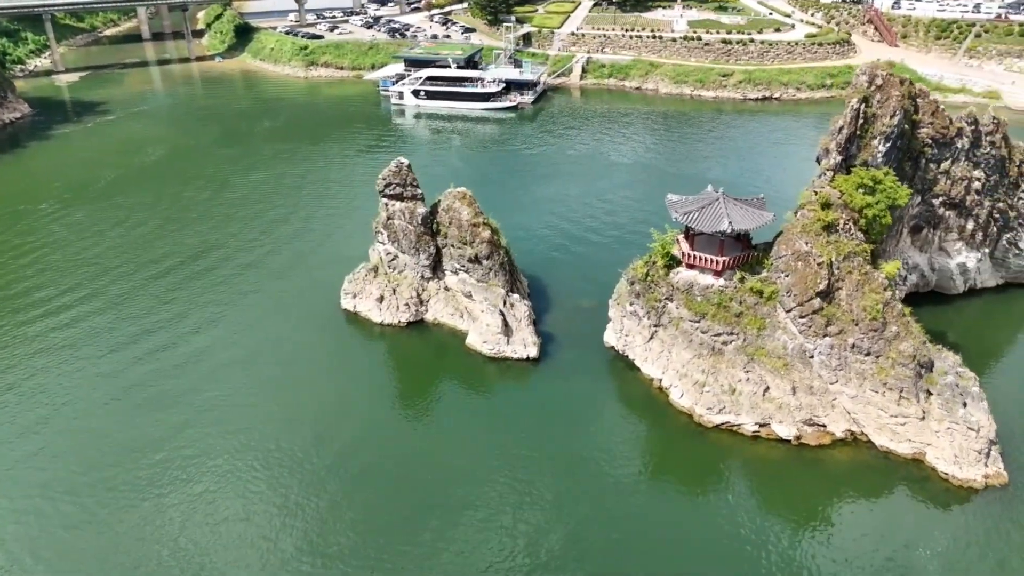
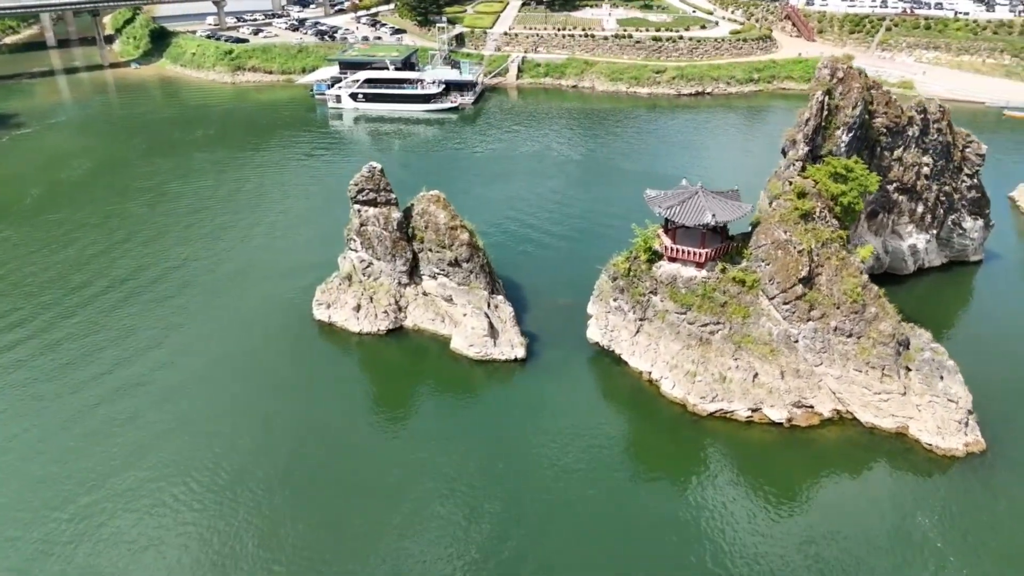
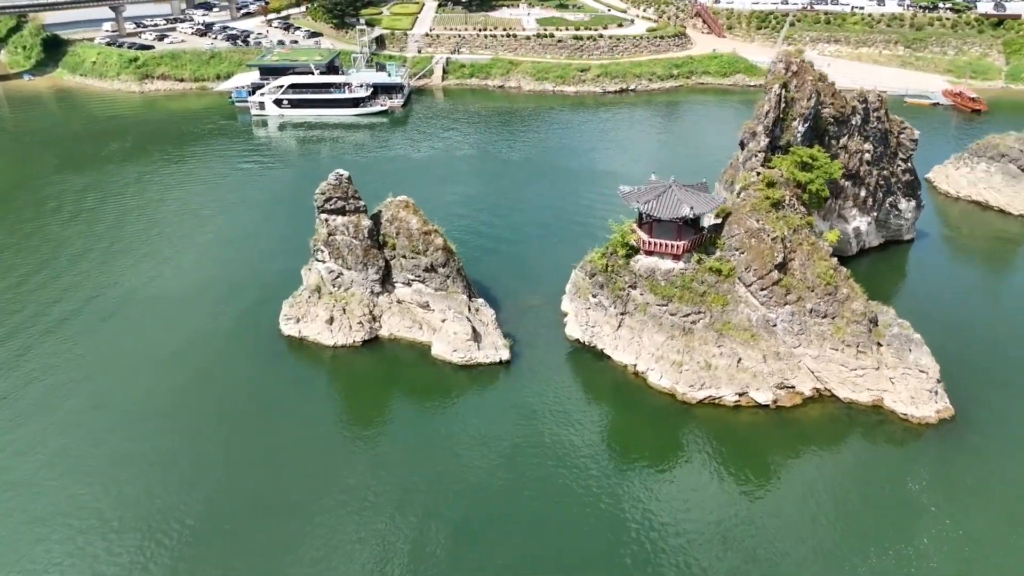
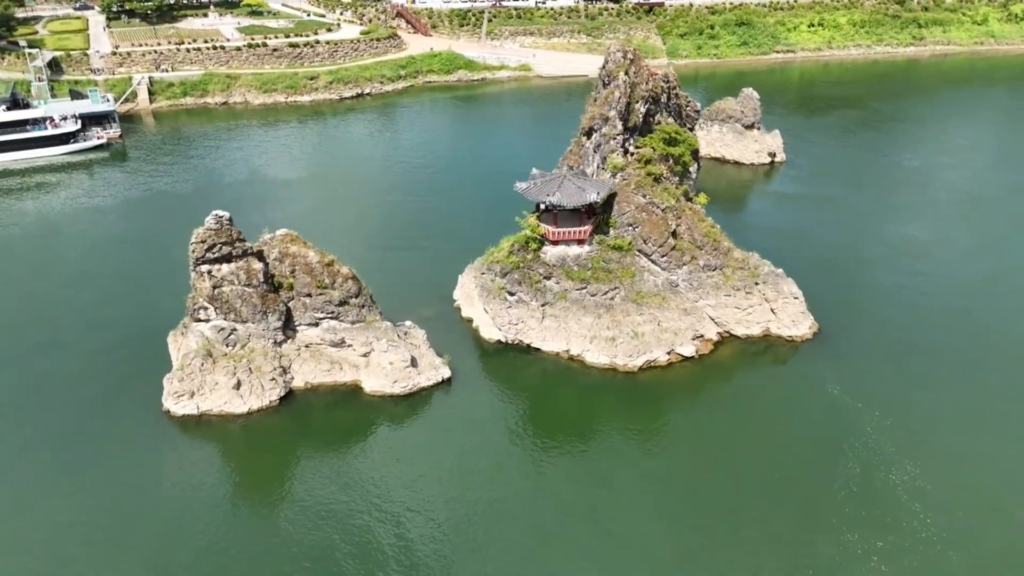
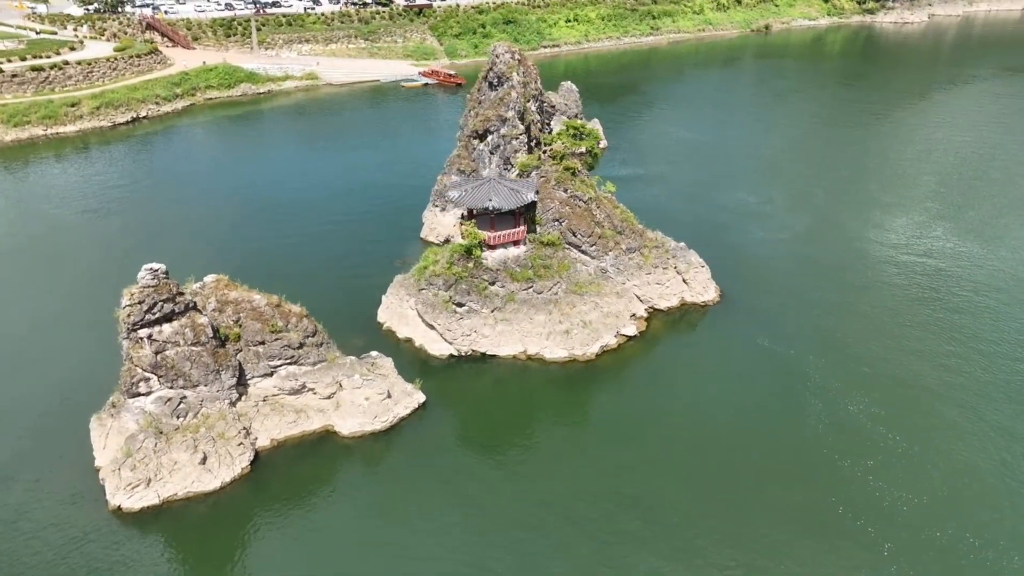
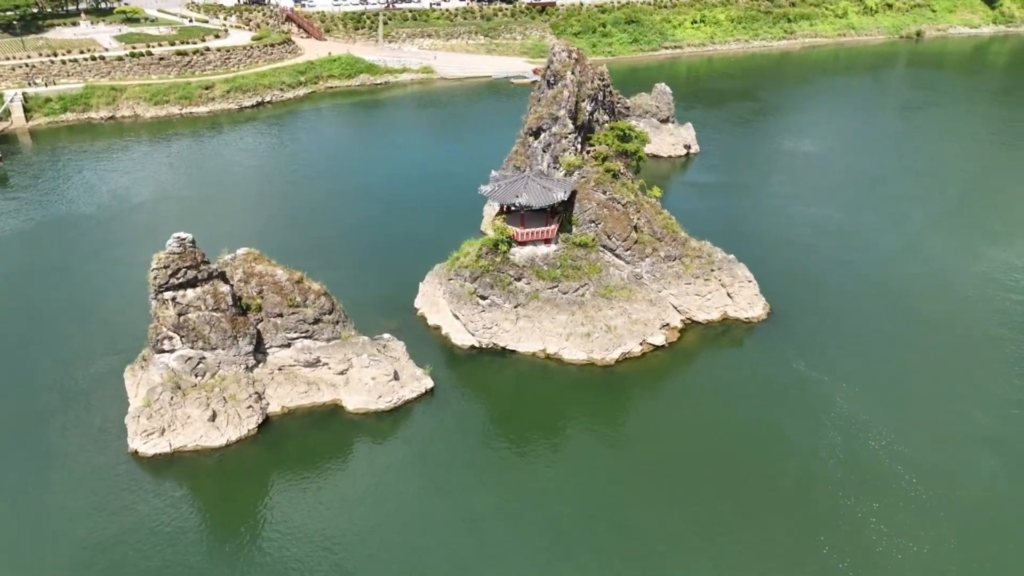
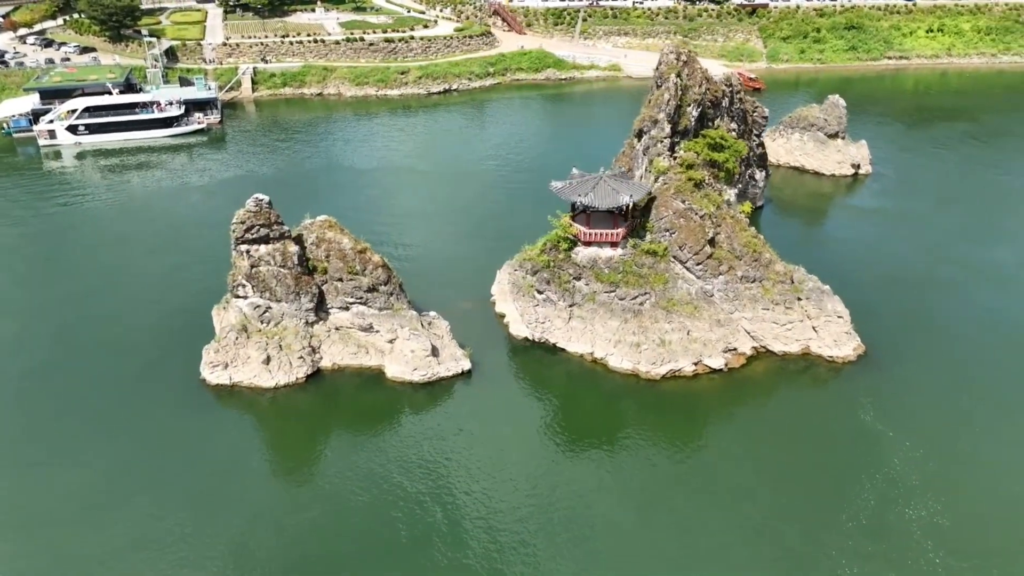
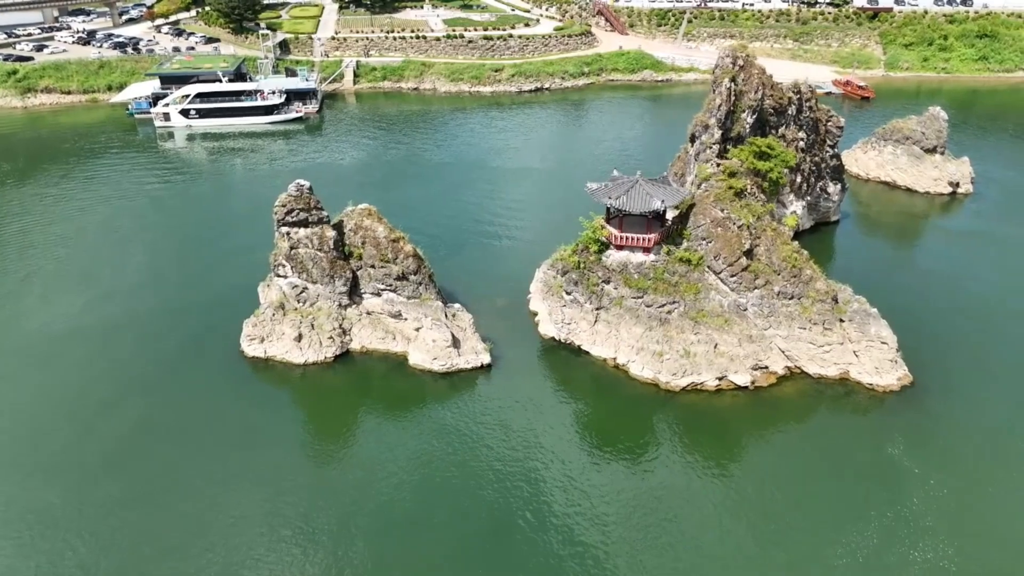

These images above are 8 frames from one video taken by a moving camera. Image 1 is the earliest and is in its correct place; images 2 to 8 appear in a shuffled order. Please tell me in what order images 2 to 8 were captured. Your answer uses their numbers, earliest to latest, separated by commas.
2, 3, 8, 7, 4, 6, 5
